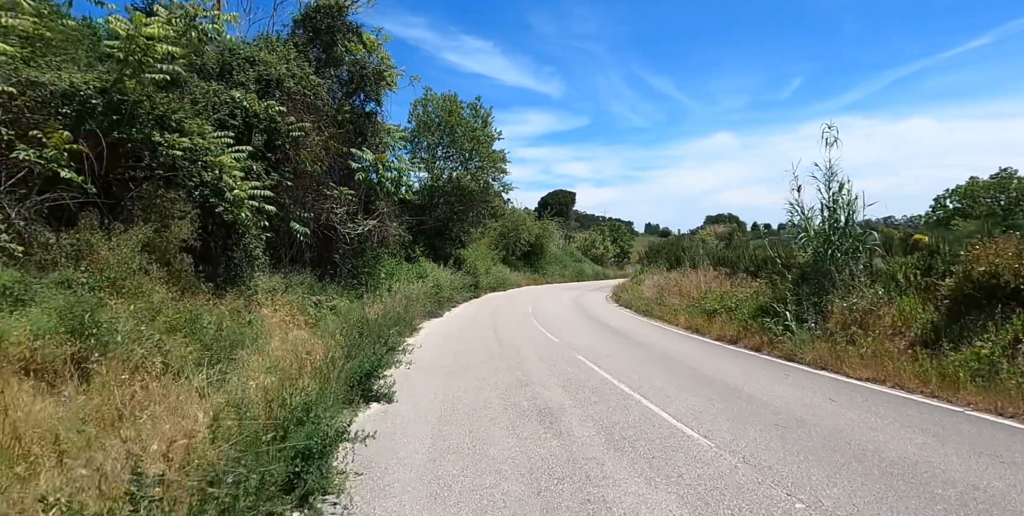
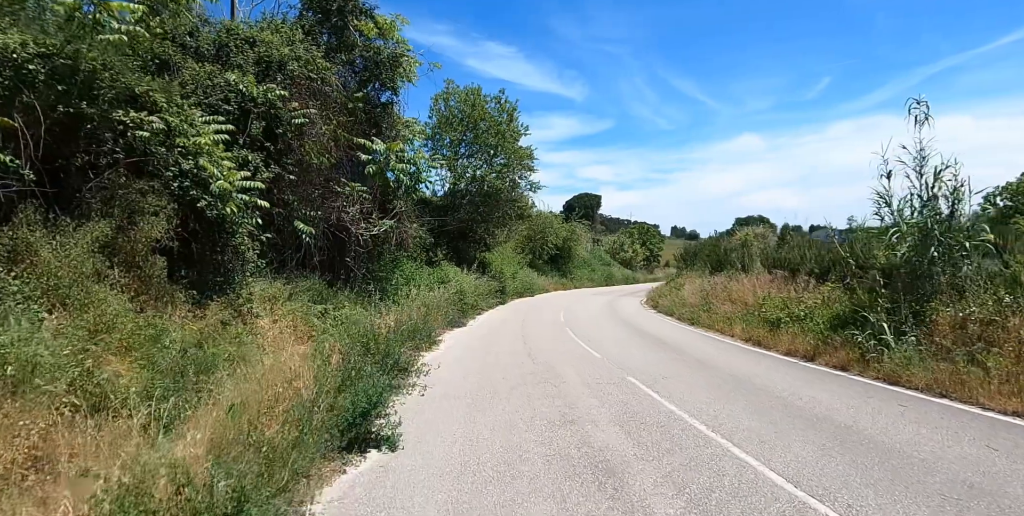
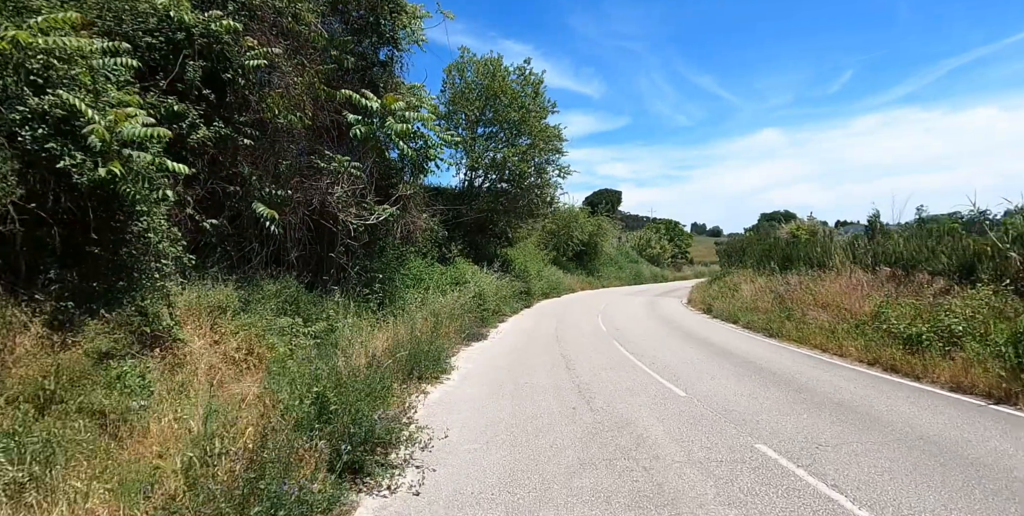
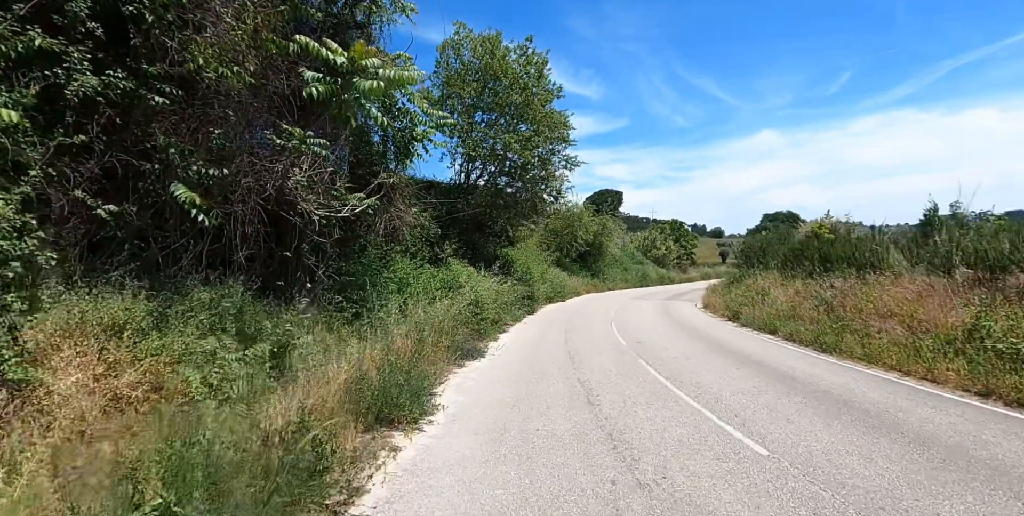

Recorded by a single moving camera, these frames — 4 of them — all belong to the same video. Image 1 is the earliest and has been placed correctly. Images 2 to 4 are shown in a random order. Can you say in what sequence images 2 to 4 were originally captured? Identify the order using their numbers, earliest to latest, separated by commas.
2, 3, 4
